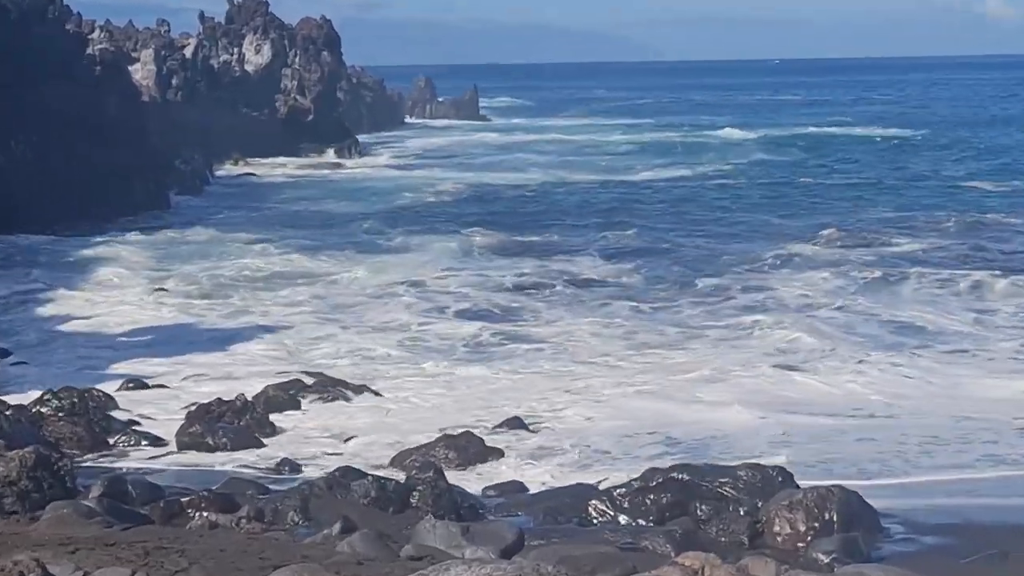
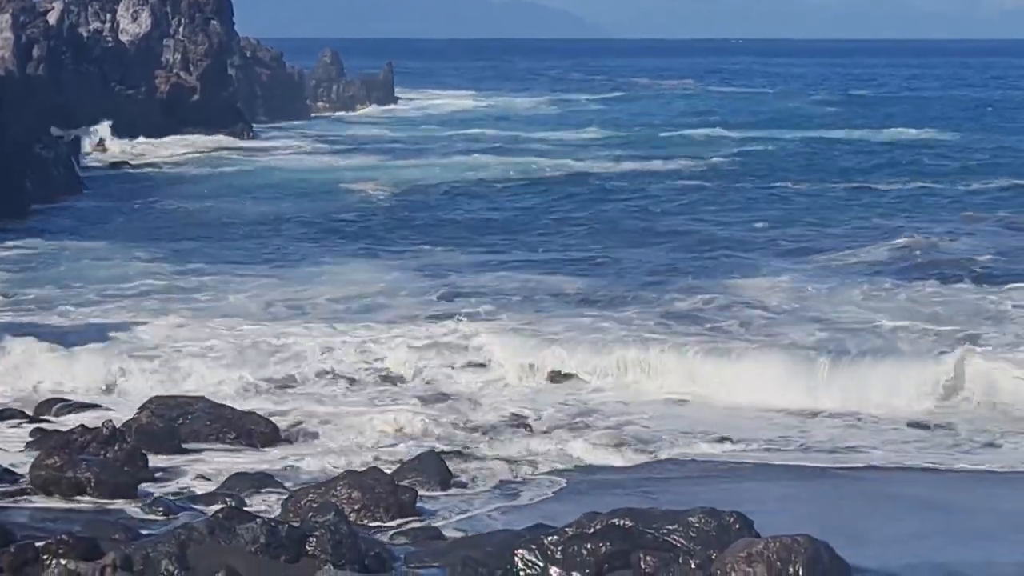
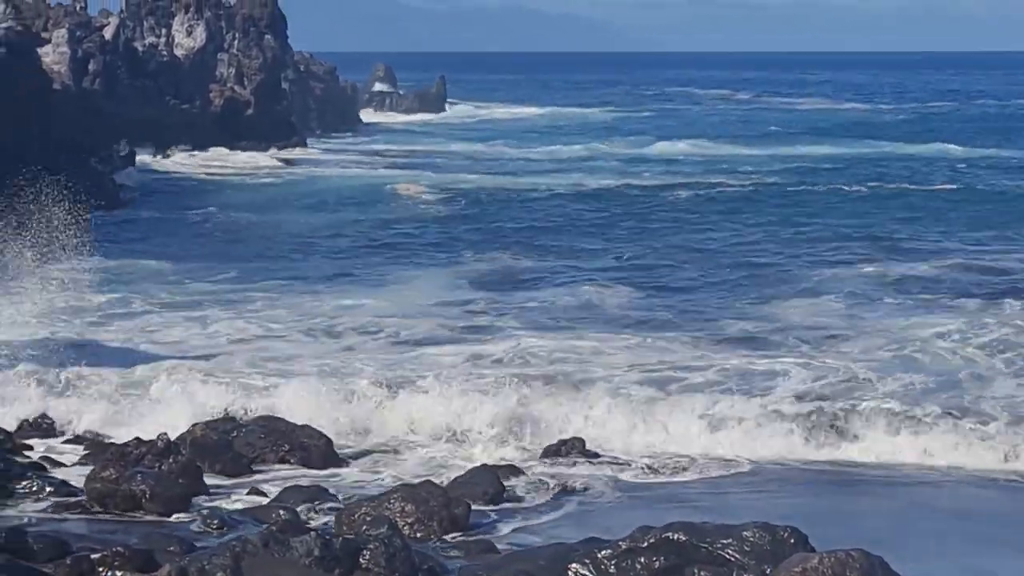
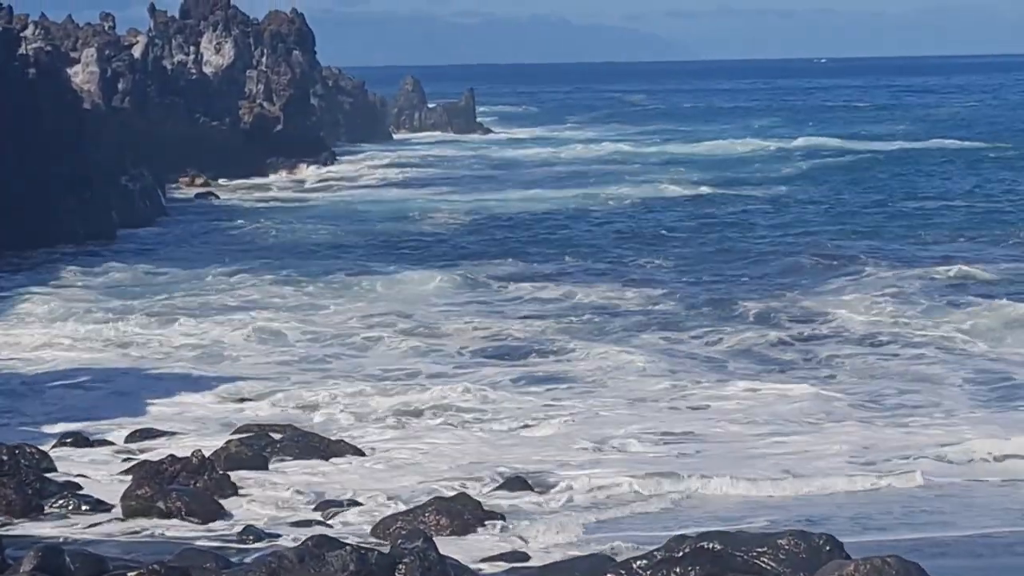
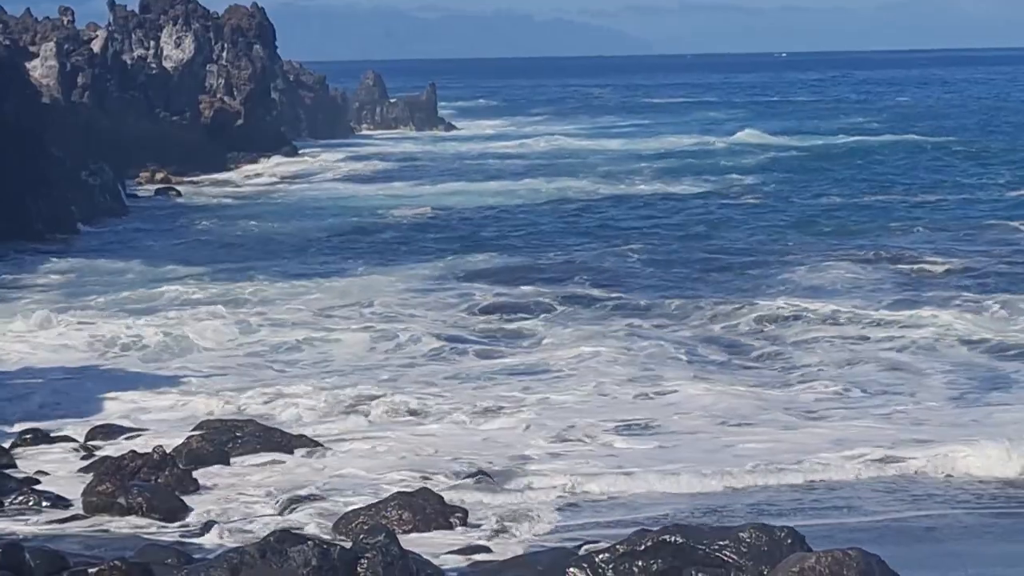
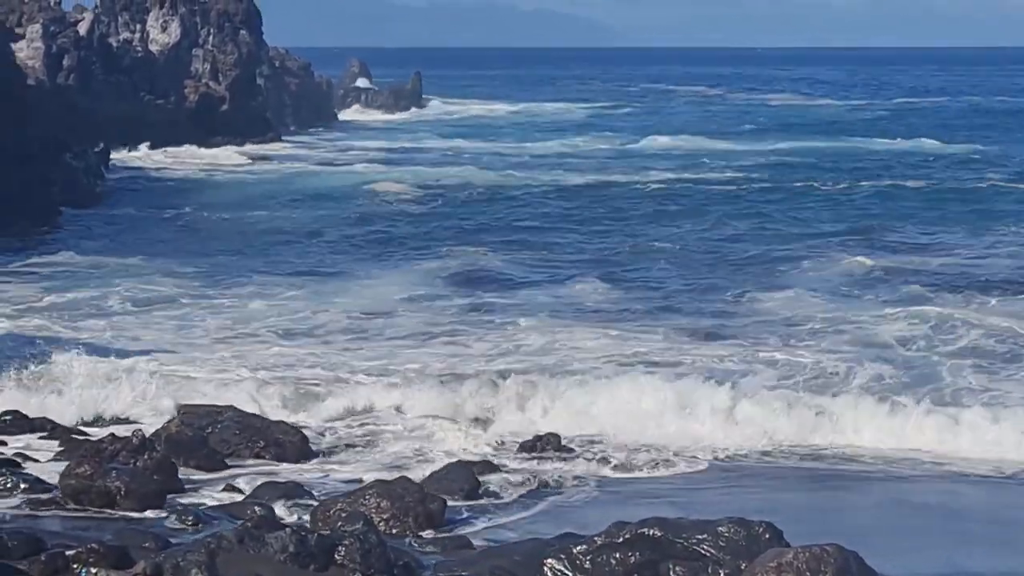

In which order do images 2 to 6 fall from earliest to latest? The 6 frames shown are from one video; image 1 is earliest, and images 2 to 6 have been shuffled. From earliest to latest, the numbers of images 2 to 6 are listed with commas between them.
4, 5, 2, 6, 3
